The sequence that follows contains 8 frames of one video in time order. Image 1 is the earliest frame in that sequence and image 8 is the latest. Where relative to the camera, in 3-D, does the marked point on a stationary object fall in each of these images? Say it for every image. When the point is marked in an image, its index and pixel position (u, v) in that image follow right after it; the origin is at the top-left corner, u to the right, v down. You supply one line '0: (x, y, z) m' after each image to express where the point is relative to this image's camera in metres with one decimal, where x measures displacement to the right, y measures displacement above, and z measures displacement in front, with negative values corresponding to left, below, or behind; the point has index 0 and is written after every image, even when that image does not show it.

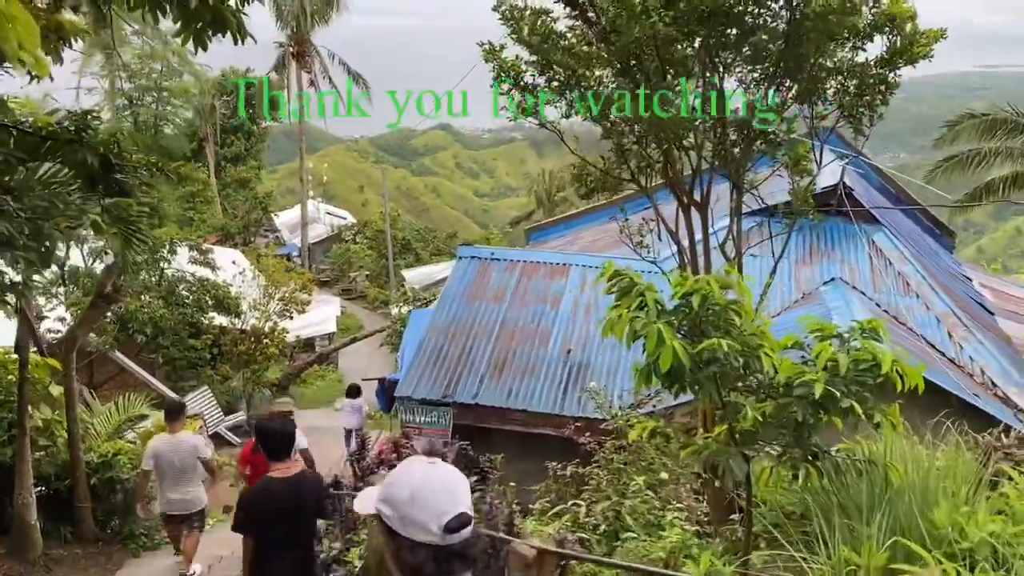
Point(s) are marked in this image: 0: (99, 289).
0: (-3.6, 0.0, +7.5) m
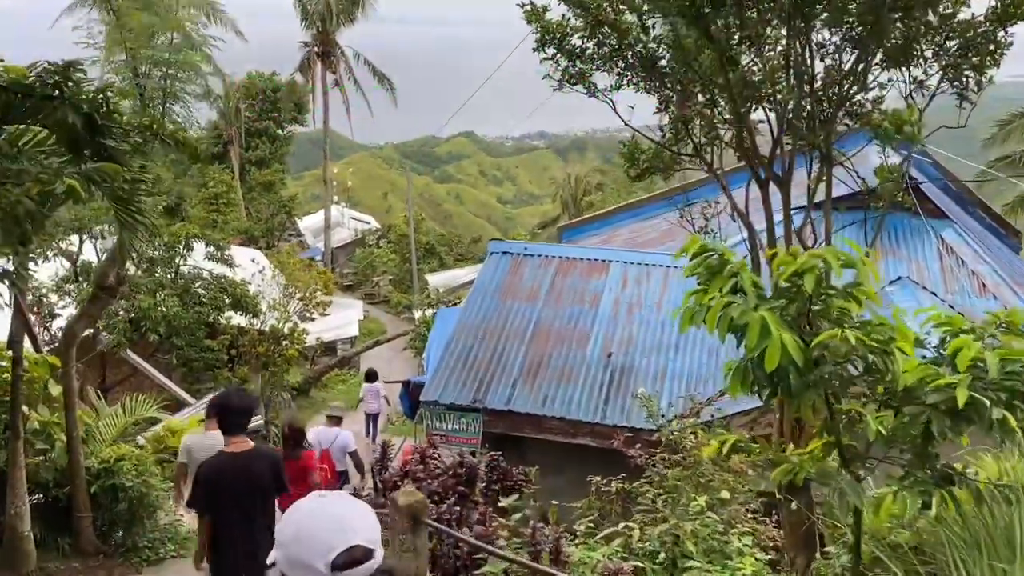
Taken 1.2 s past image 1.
0: (-3.3, +0.1, +6.9) m
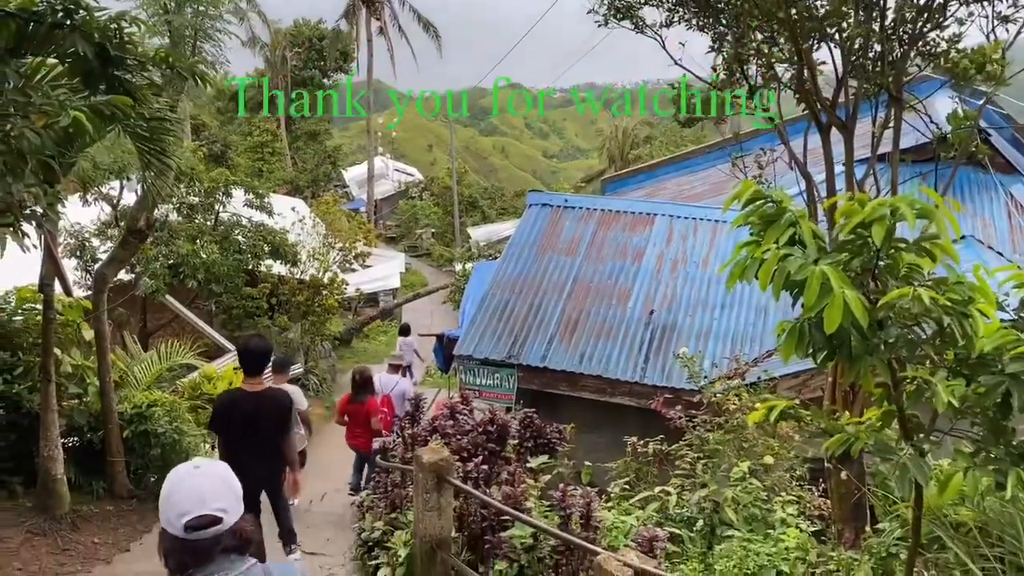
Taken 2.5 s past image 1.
0: (-3.0, +0.5, +6.8) m
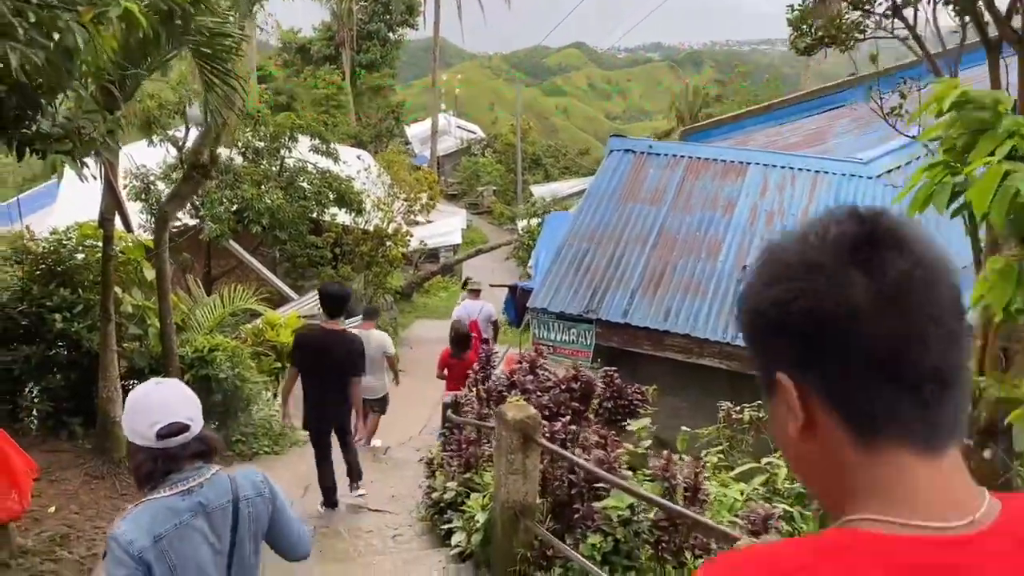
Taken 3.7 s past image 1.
0: (-2.3, +1.0, +6.5) m
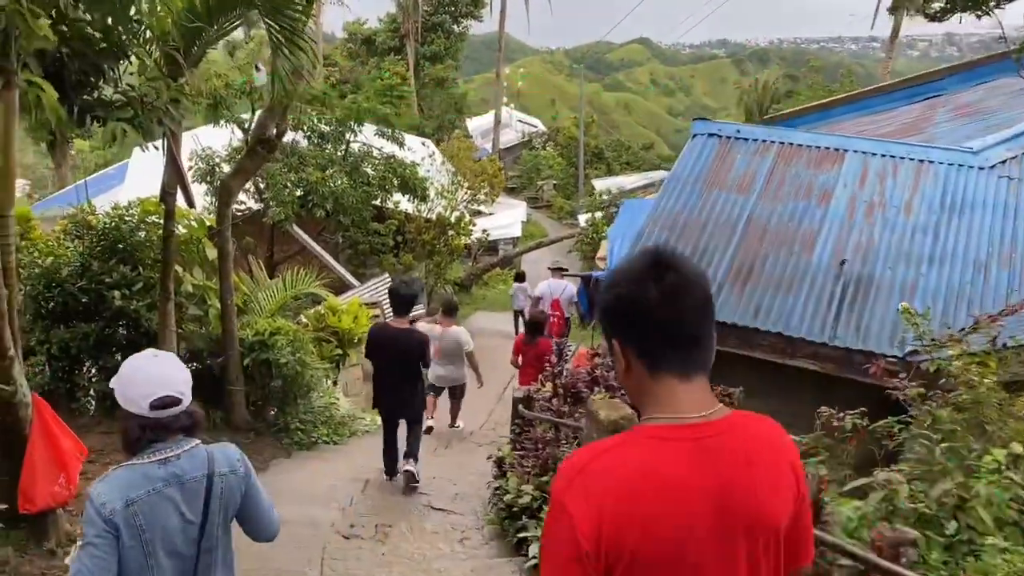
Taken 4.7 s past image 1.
0: (-1.8, +1.1, +6.2) m
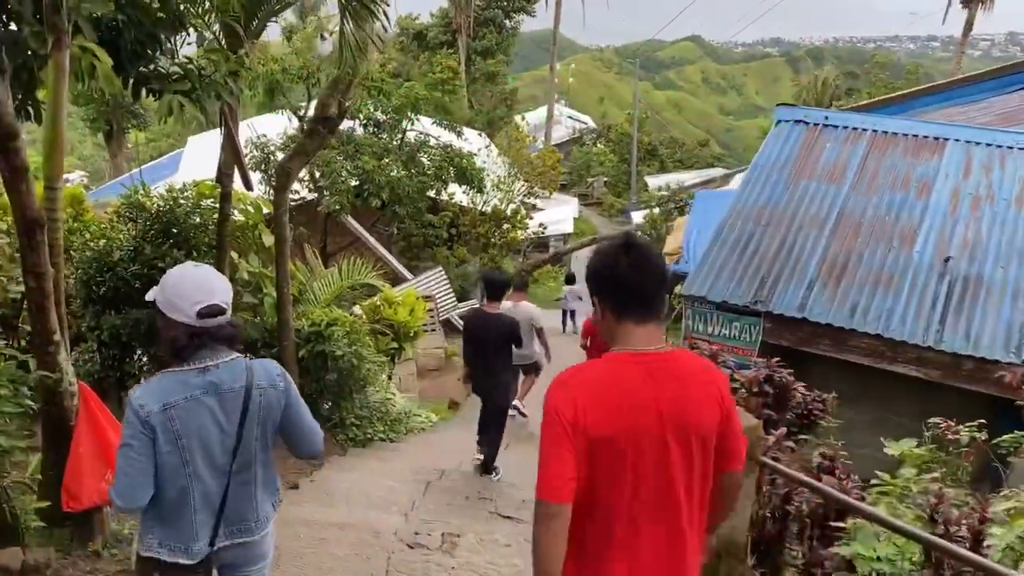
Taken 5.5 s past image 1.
0: (-1.3, +1.2, +5.9) m
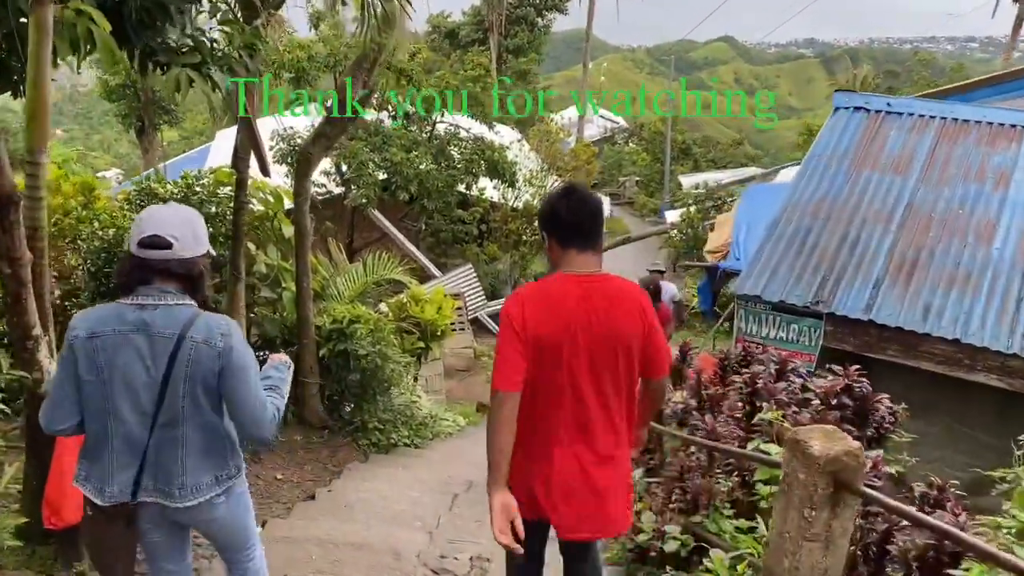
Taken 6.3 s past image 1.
0: (-1.0, +1.2, +5.4) m
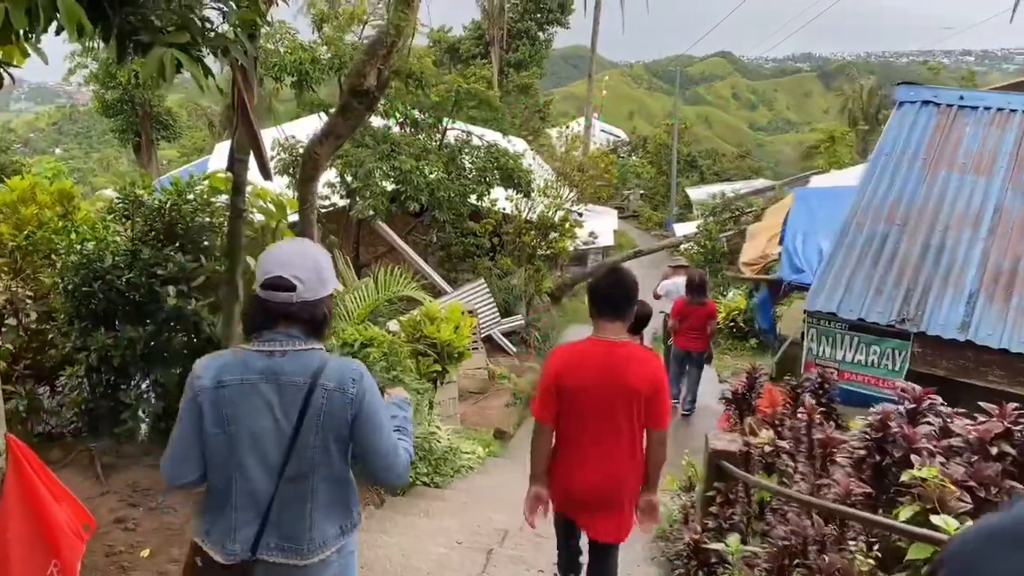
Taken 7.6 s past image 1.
0: (-0.9, +1.1, +4.8) m
